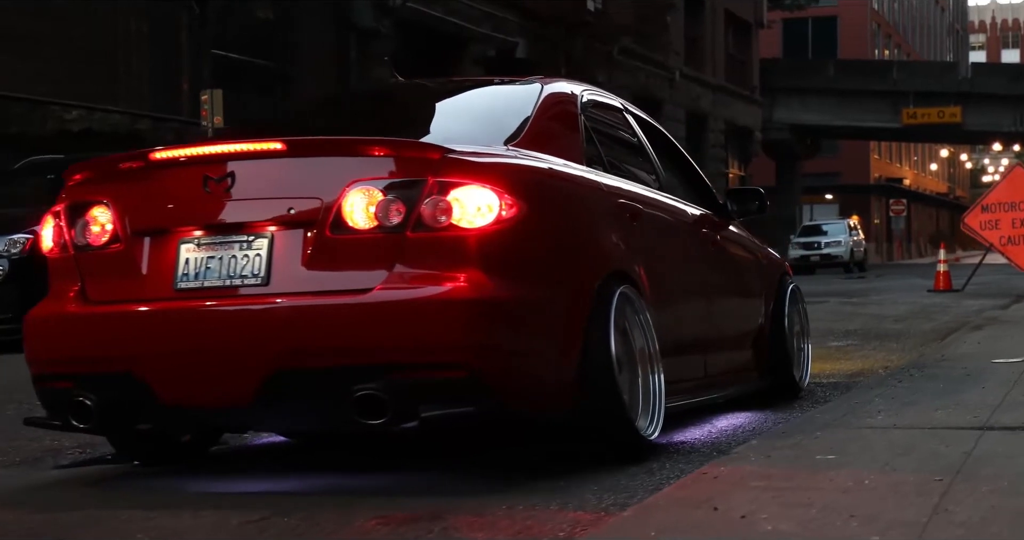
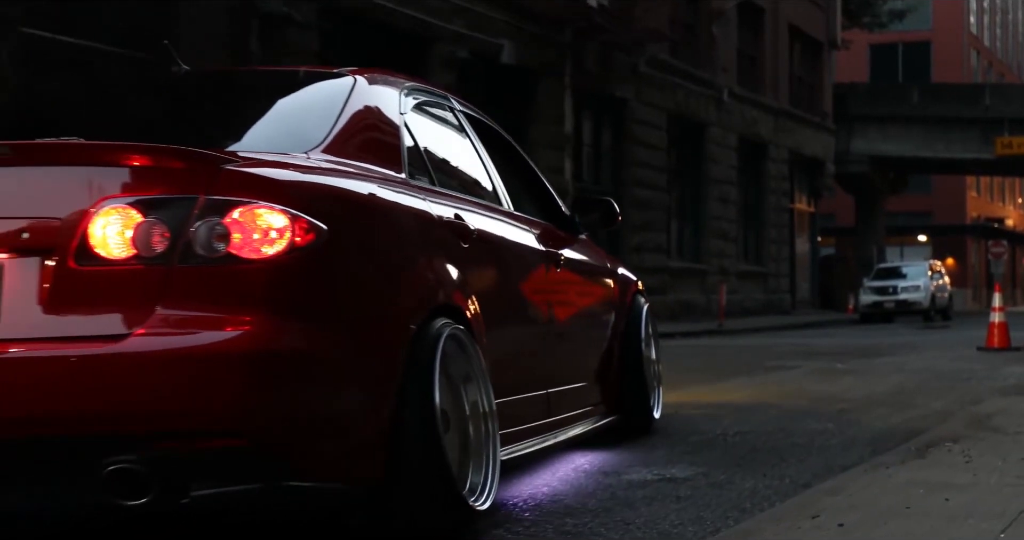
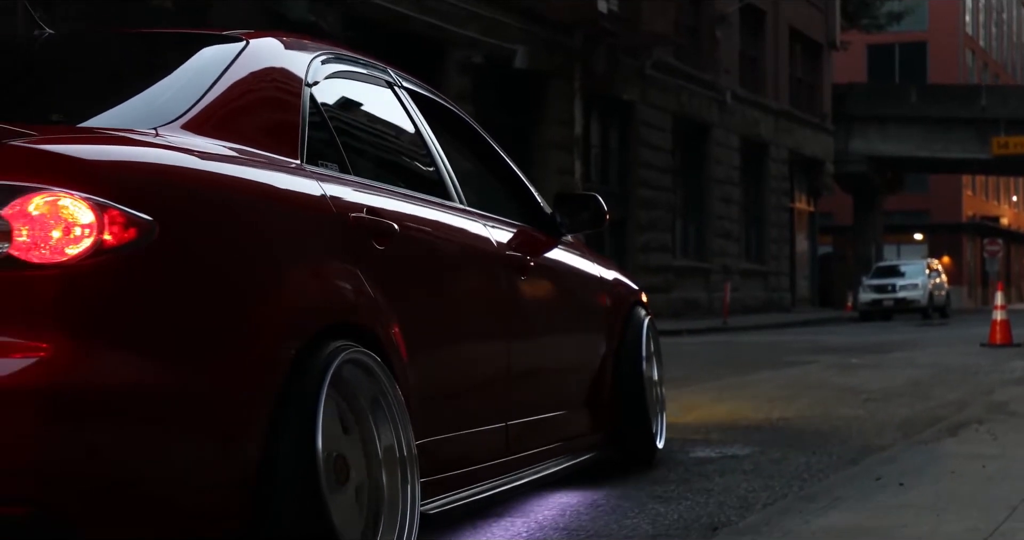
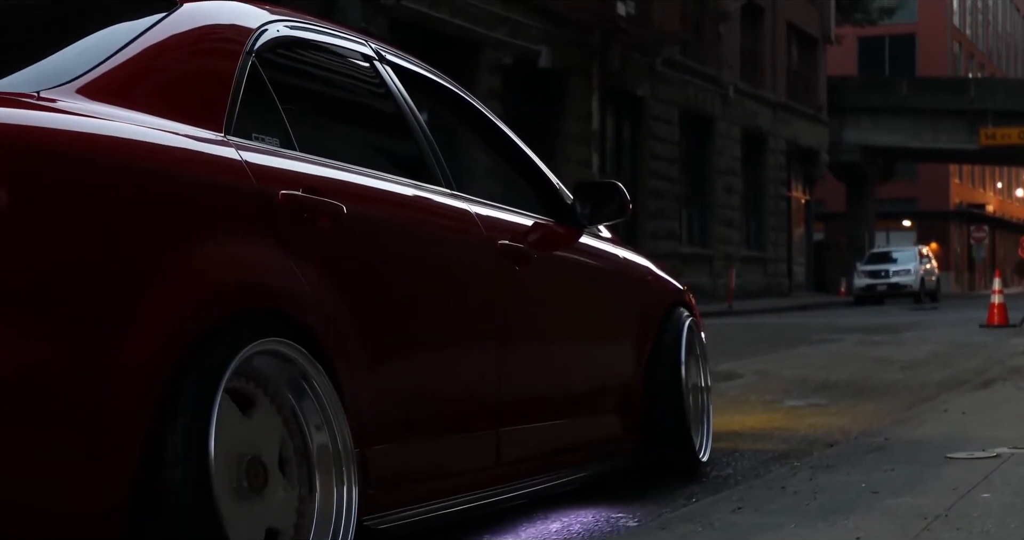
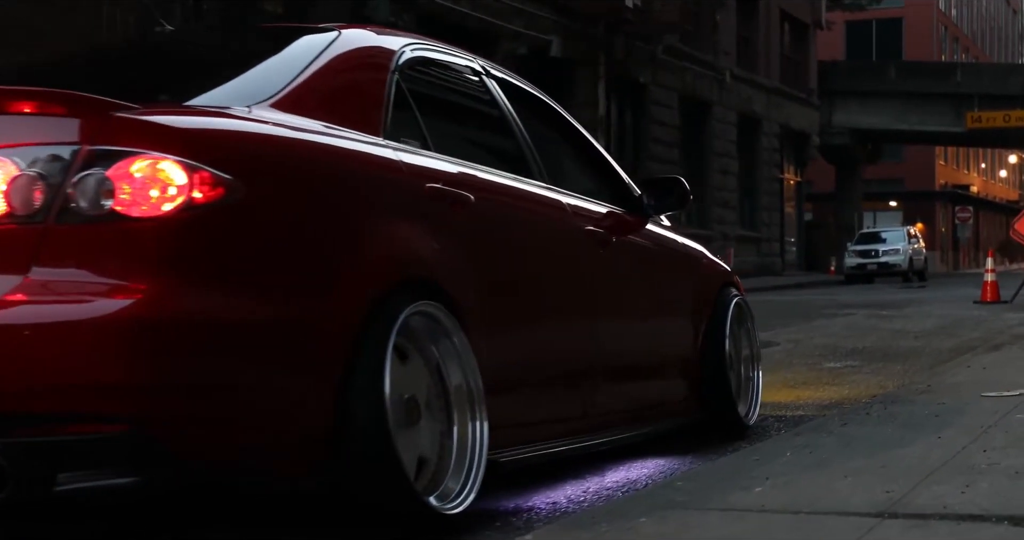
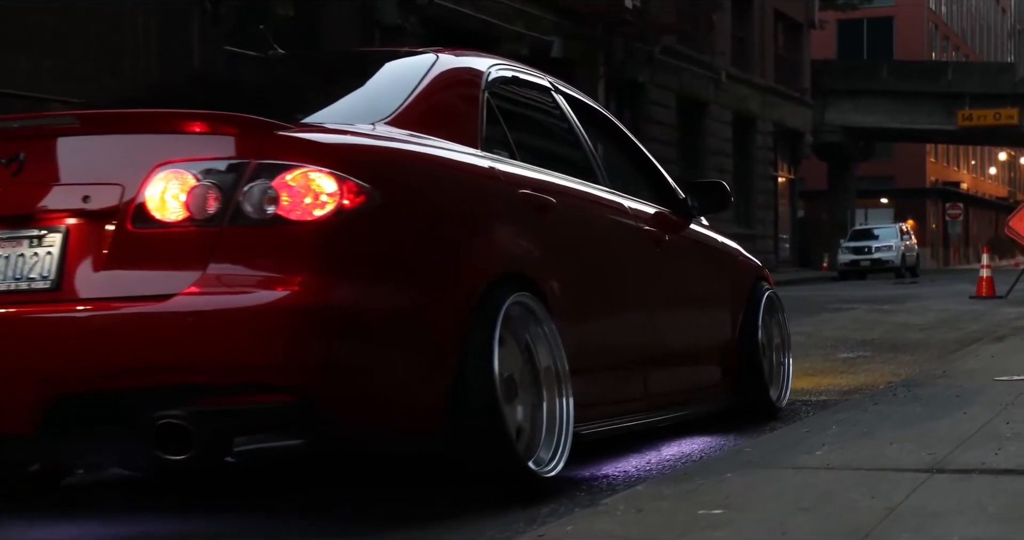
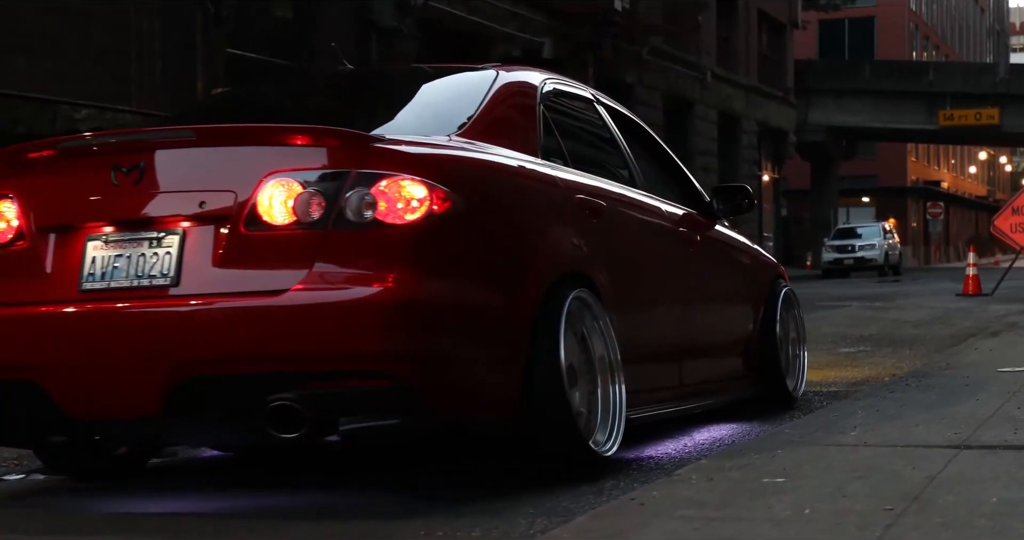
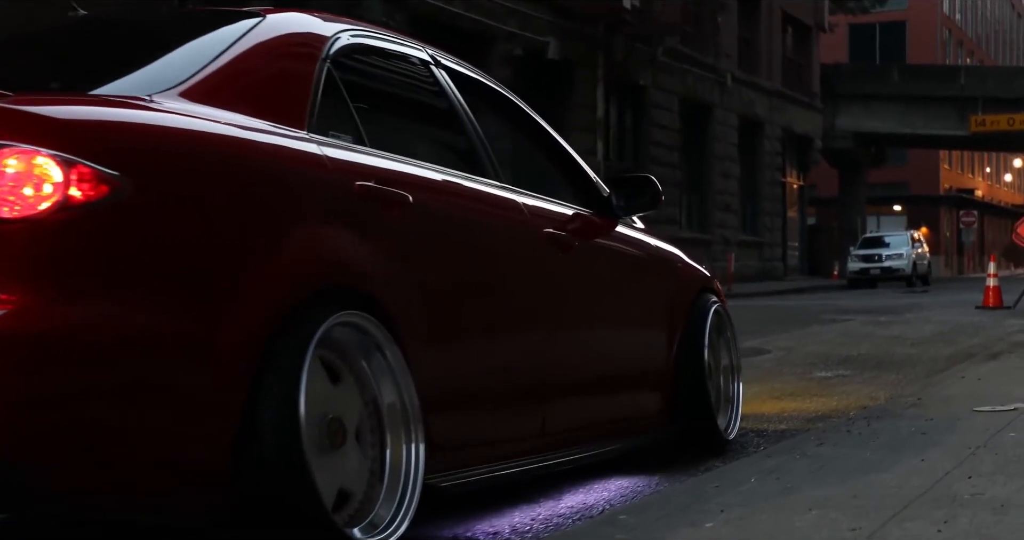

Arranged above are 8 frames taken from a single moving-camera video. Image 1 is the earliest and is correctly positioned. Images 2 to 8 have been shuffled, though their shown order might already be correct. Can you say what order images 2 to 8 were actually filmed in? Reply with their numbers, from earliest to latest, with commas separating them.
7, 6, 5, 8, 4, 3, 2
